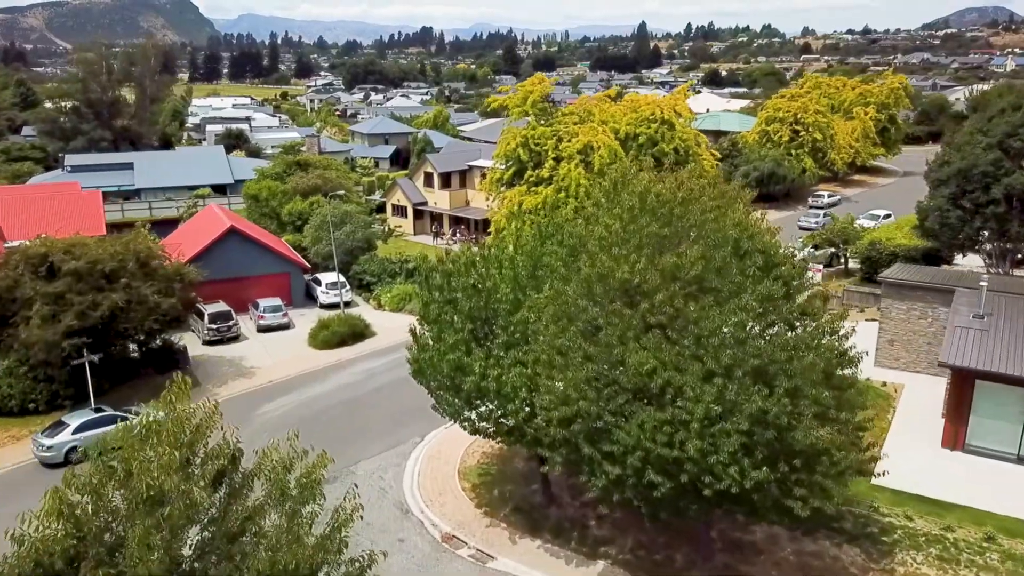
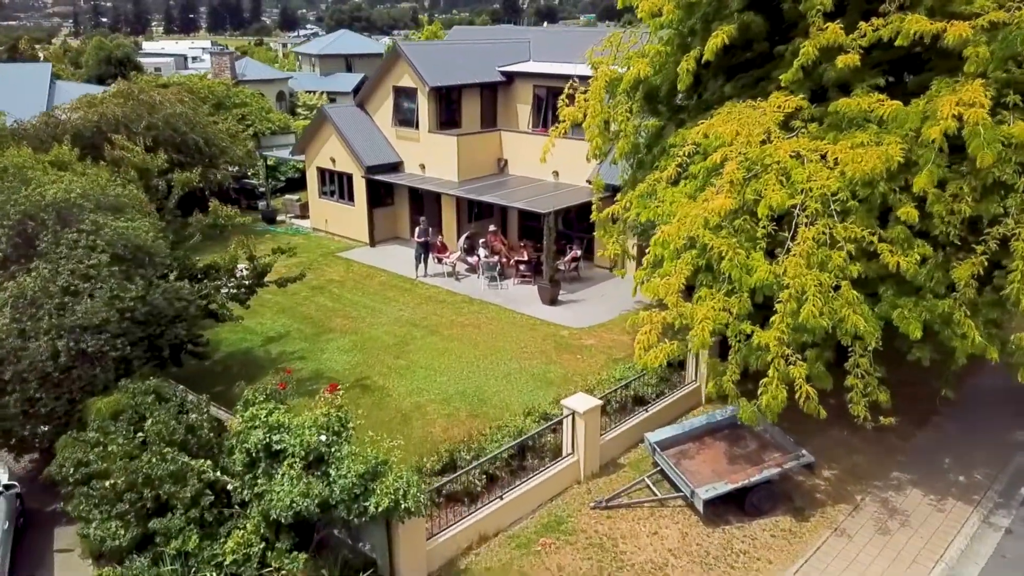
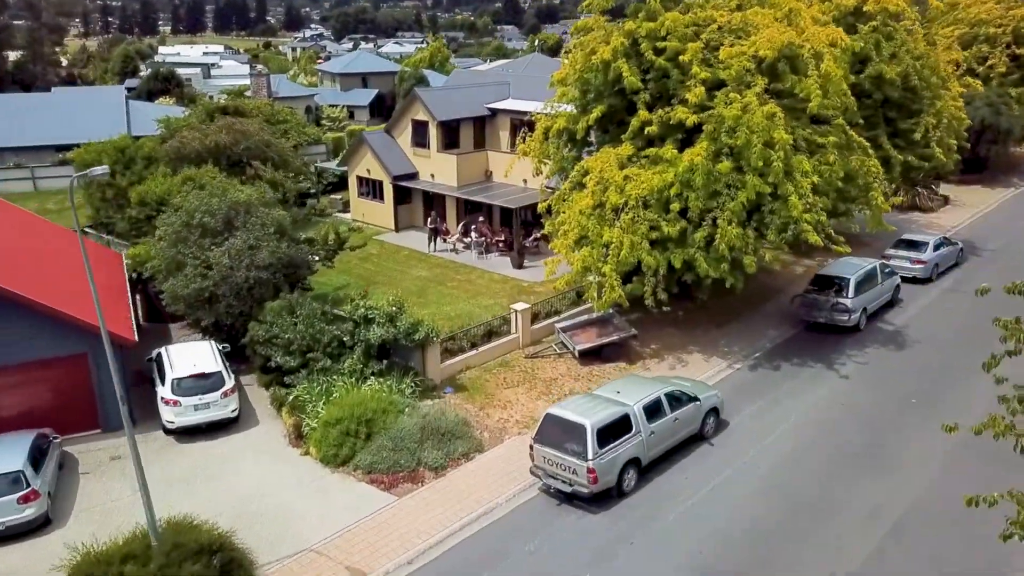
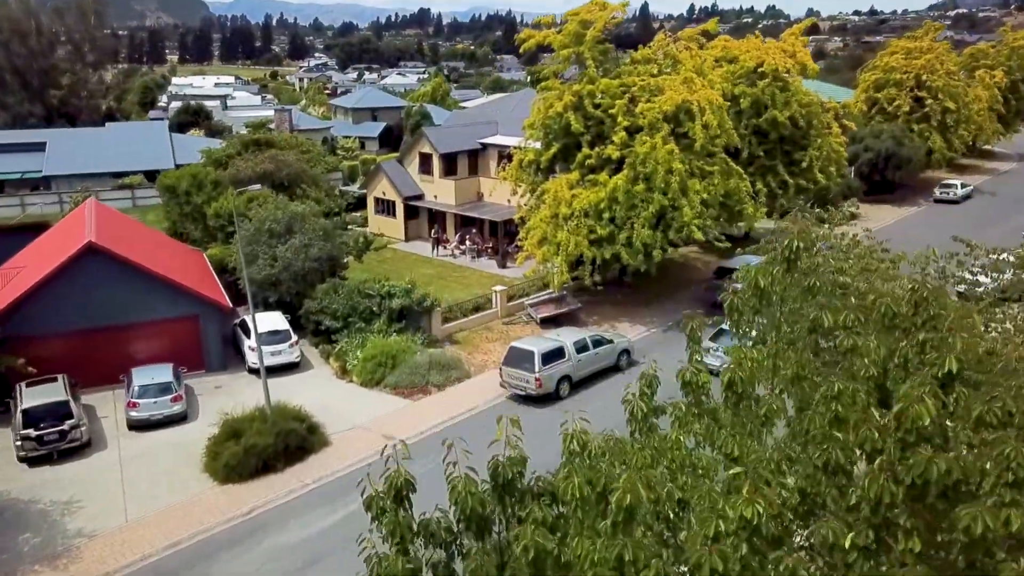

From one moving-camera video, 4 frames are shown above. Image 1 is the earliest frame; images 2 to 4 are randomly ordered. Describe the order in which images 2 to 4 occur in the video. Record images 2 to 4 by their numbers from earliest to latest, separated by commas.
4, 3, 2
